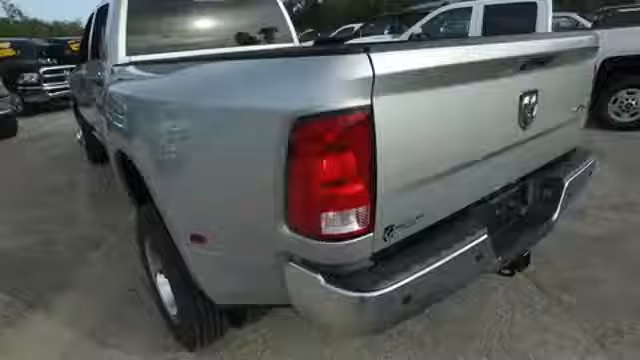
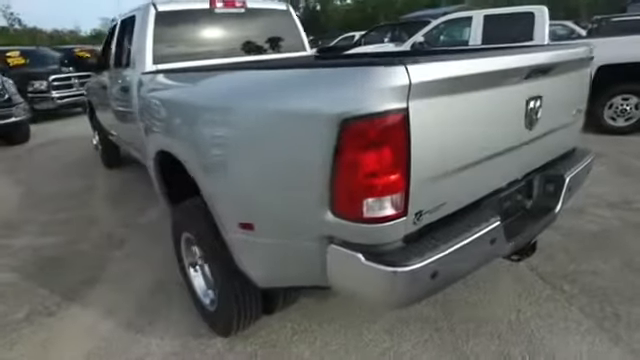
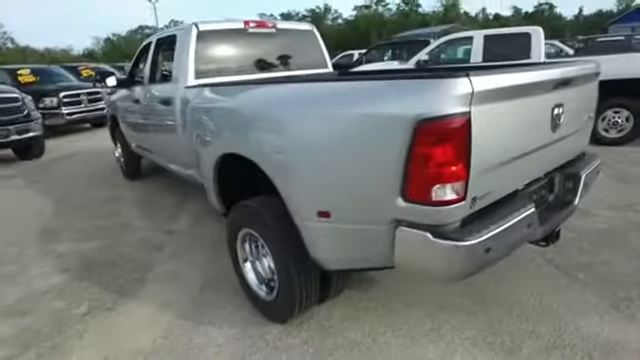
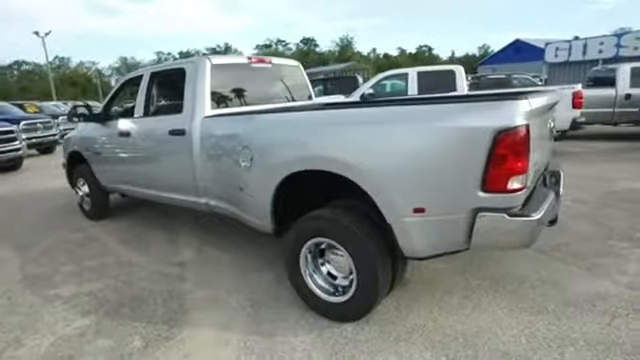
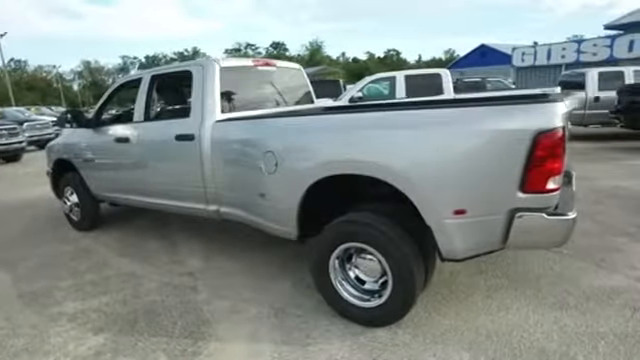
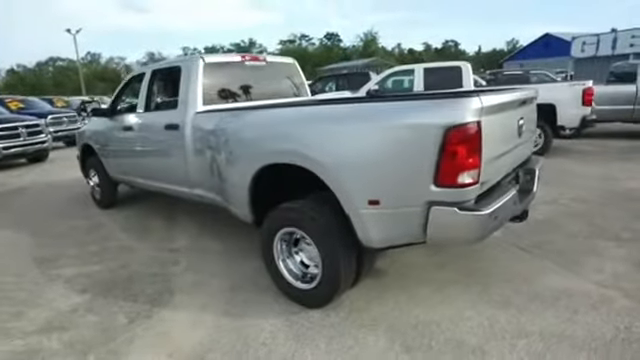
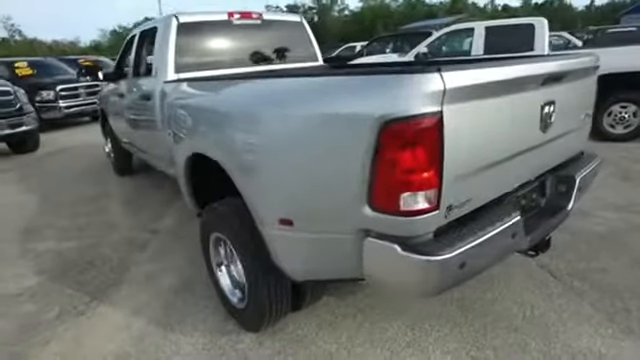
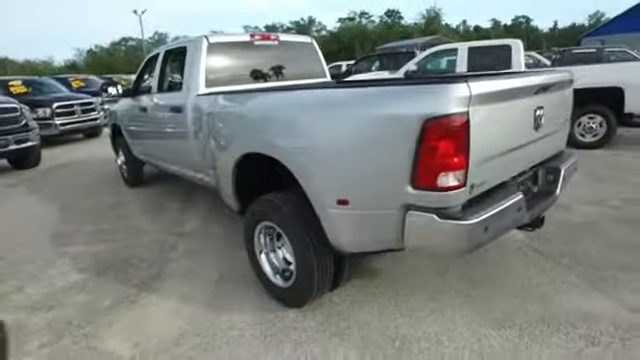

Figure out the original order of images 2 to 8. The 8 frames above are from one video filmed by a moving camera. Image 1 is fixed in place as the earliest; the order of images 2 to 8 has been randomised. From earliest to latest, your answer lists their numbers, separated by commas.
2, 7, 3, 8, 6, 4, 5
